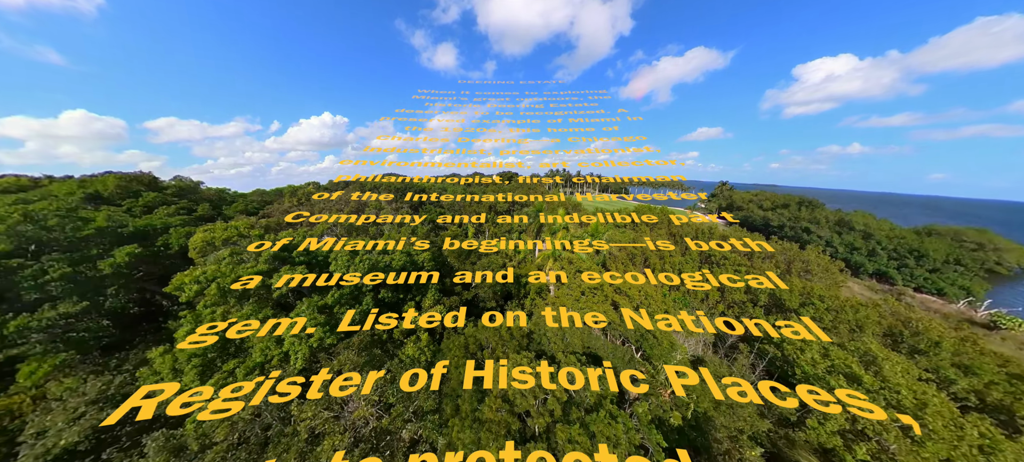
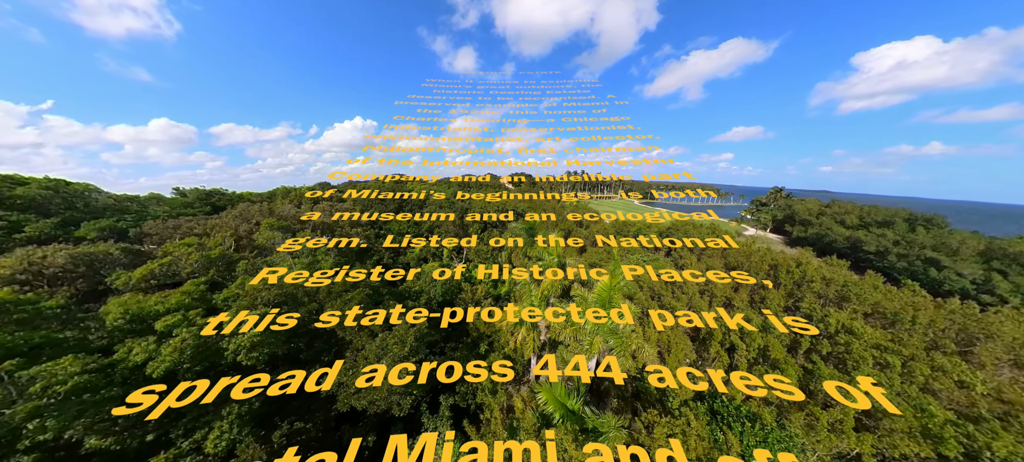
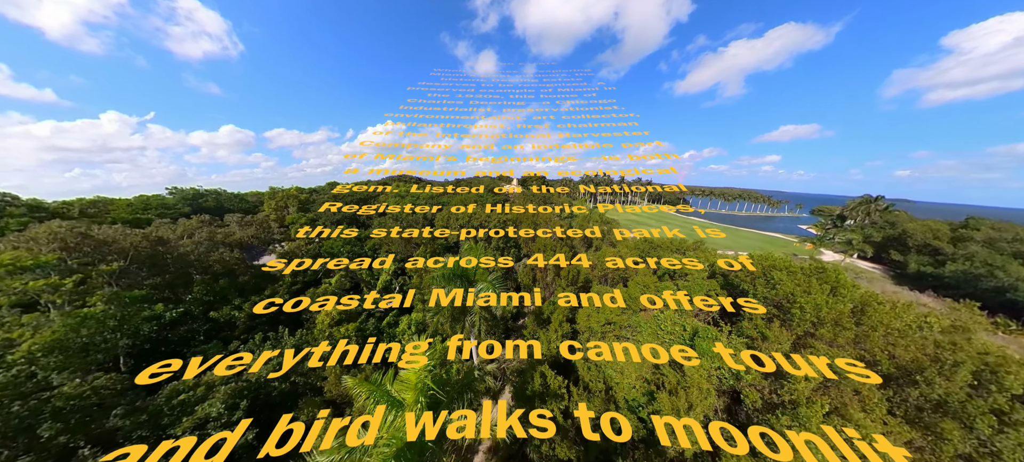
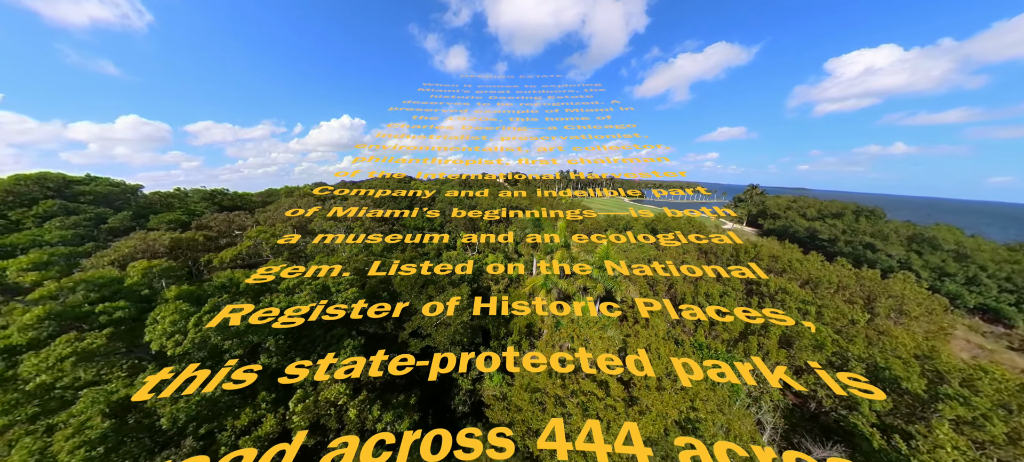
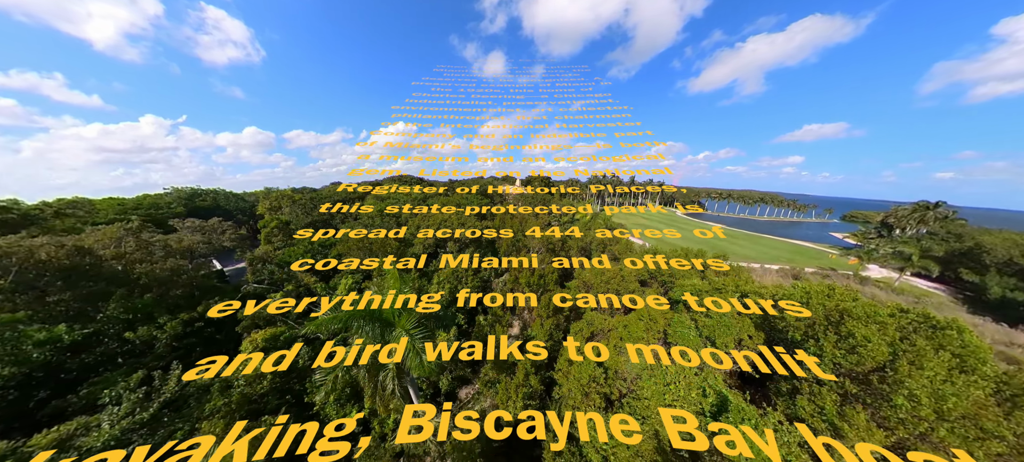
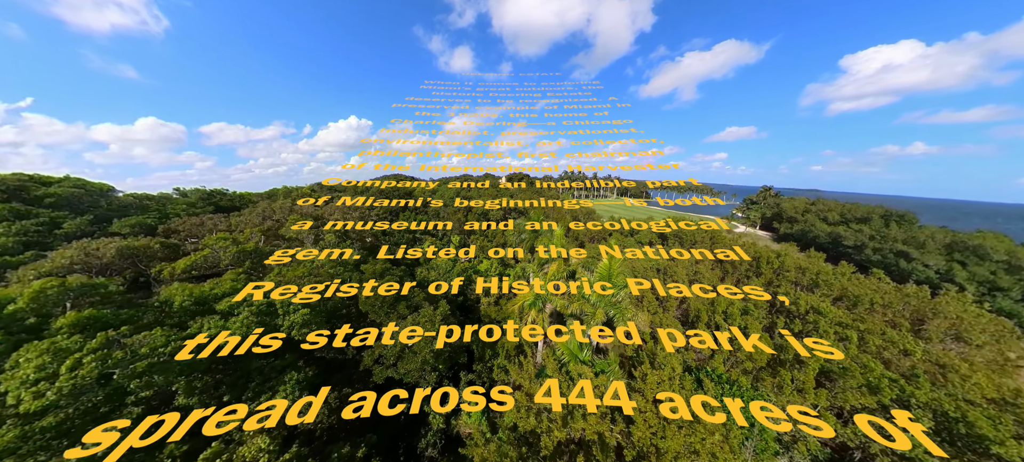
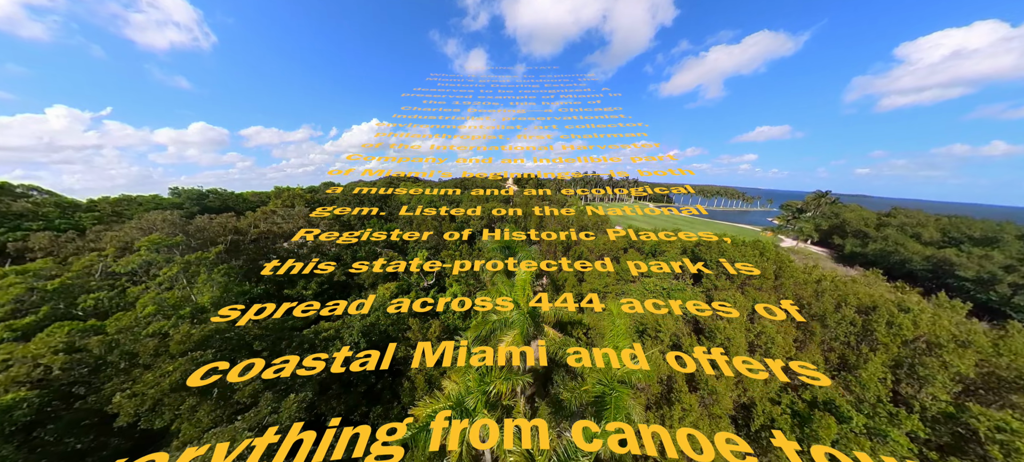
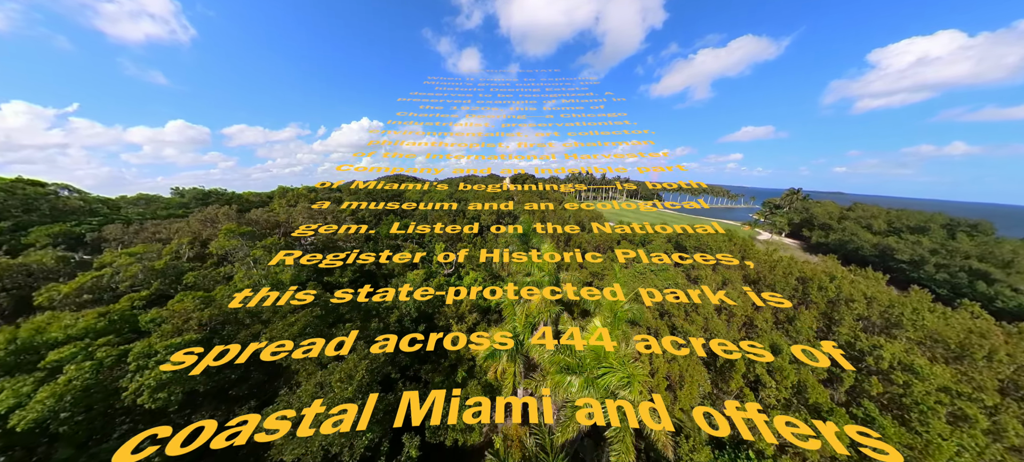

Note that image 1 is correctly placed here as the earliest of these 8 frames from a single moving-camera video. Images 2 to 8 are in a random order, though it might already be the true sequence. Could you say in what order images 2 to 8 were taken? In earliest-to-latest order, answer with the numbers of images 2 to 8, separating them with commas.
4, 6, 2, 8, 7, 3, 5
